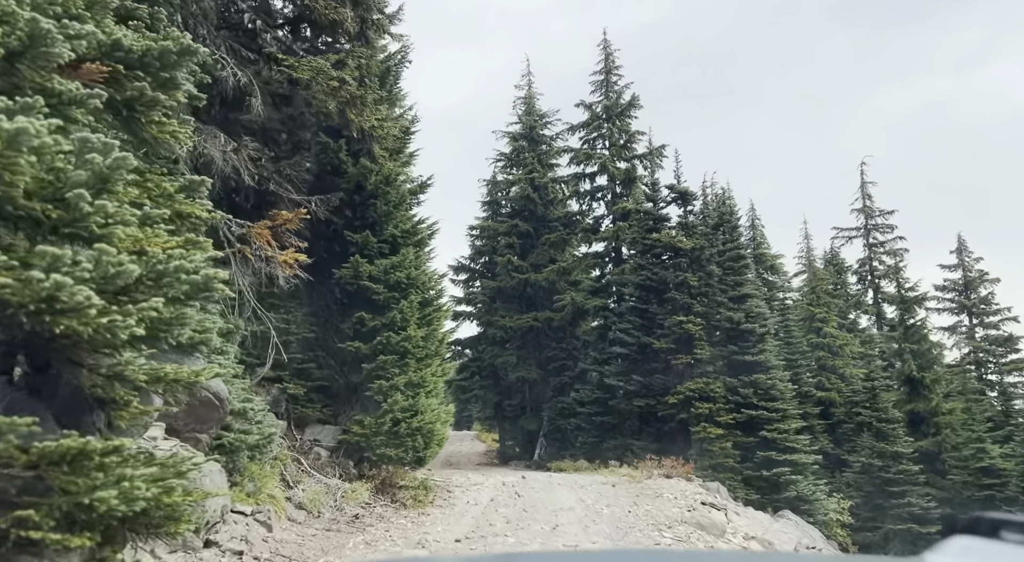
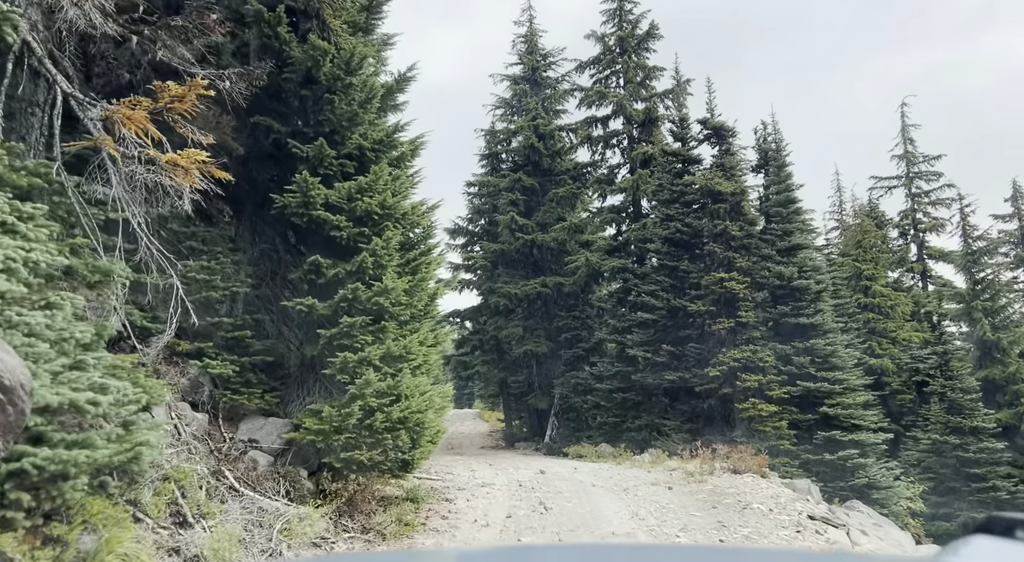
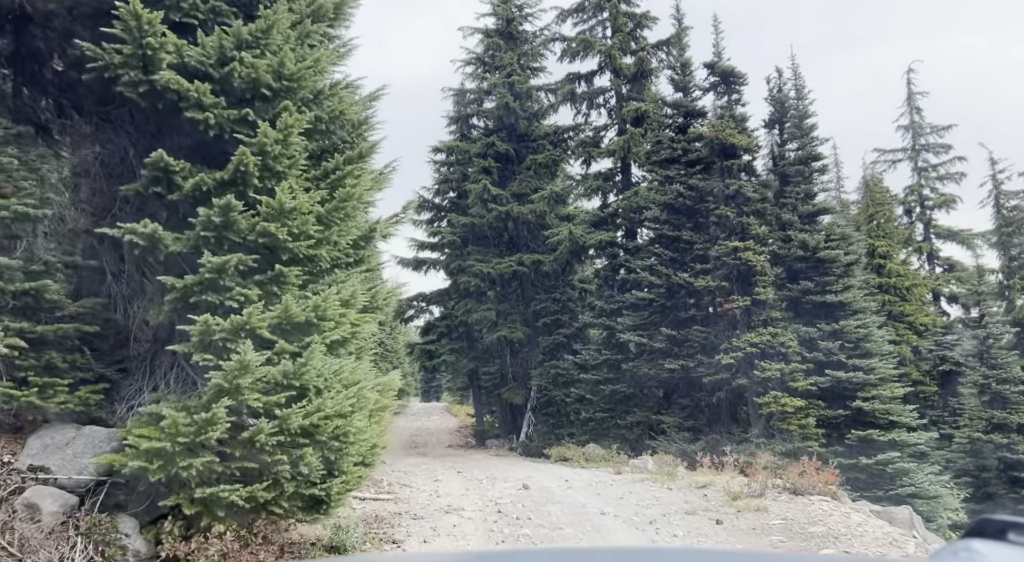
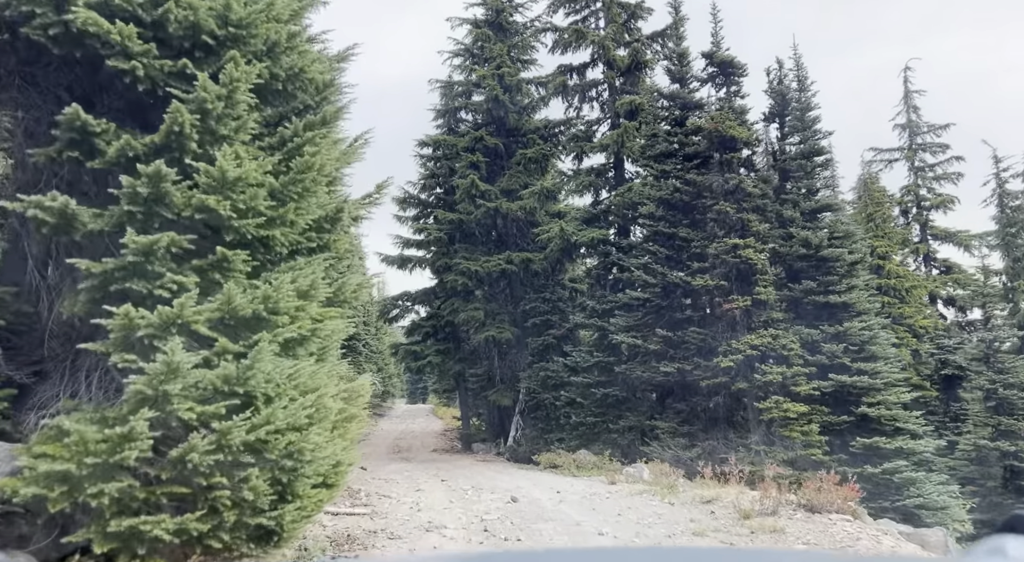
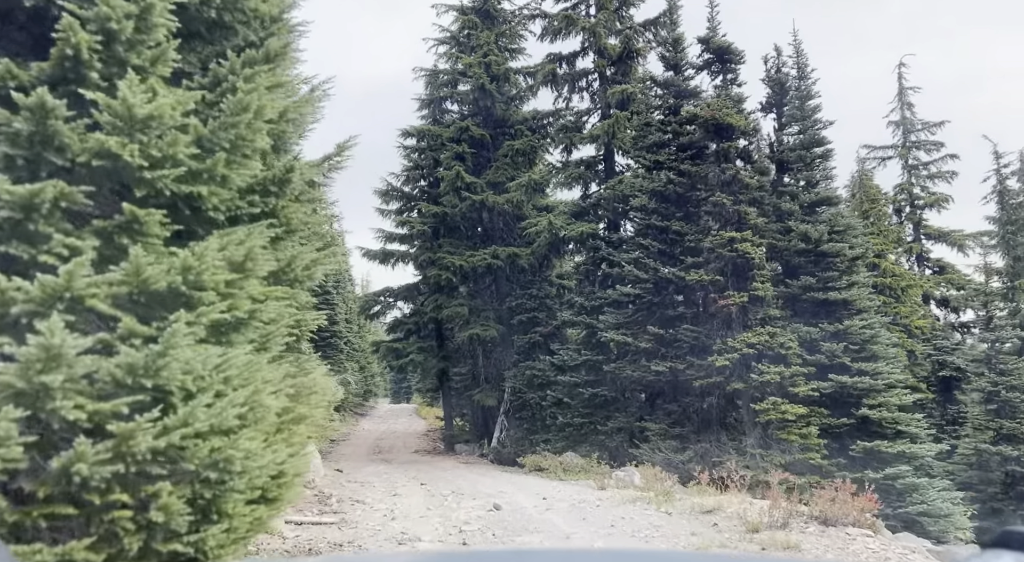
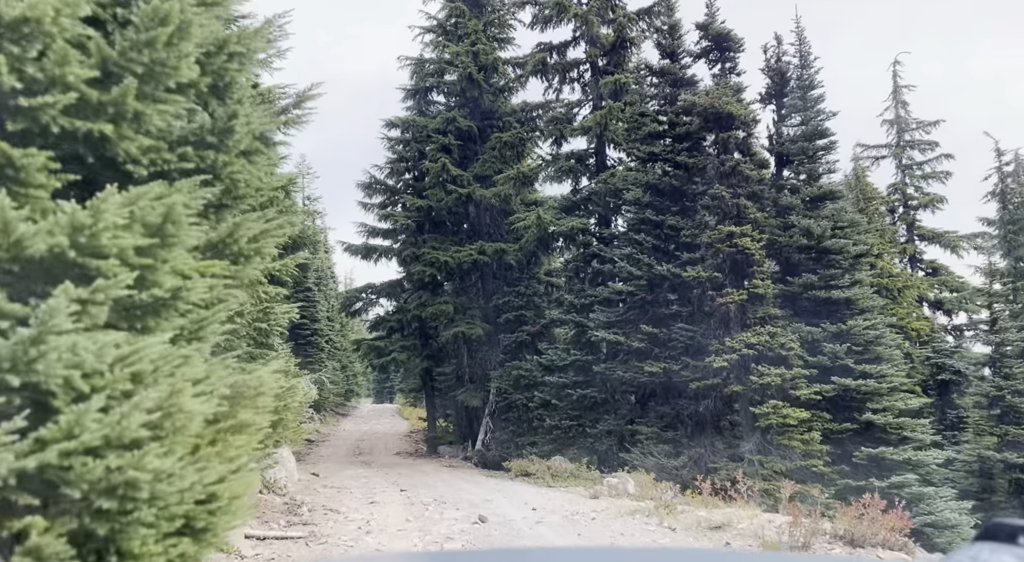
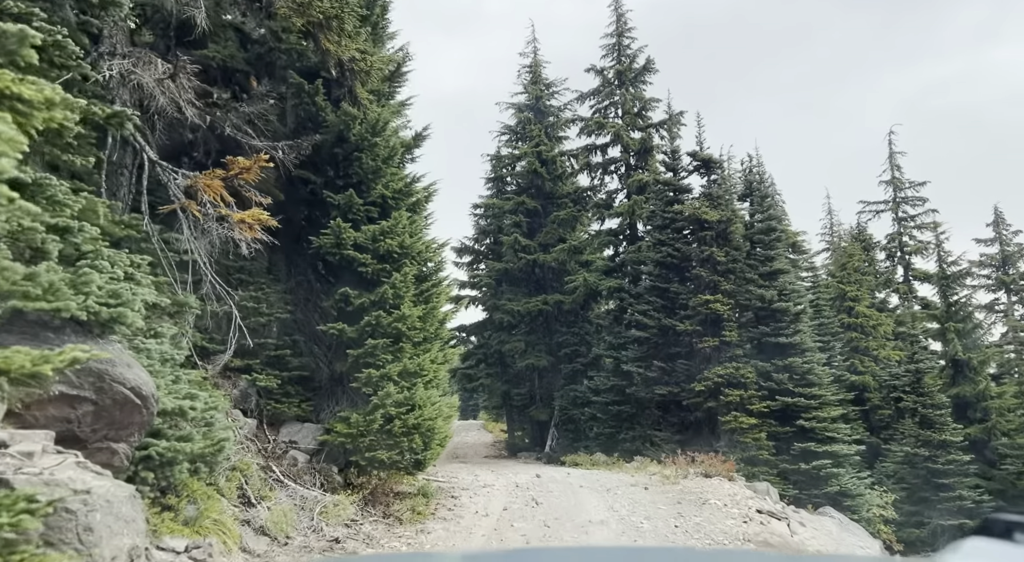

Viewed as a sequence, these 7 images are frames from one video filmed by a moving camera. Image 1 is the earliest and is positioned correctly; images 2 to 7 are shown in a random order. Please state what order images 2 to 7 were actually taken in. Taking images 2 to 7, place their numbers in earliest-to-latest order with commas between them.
7, 2, 3, 4, 5, 6
